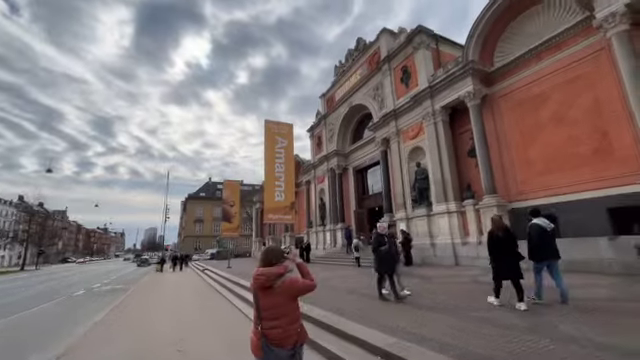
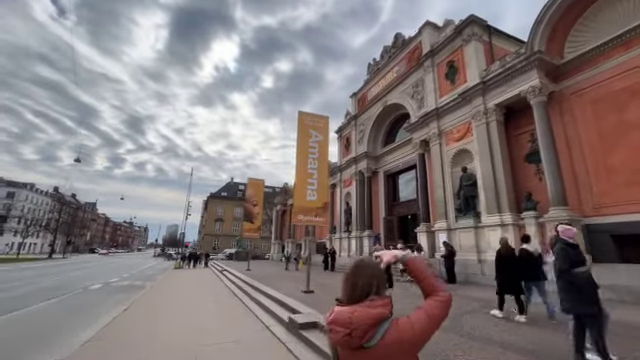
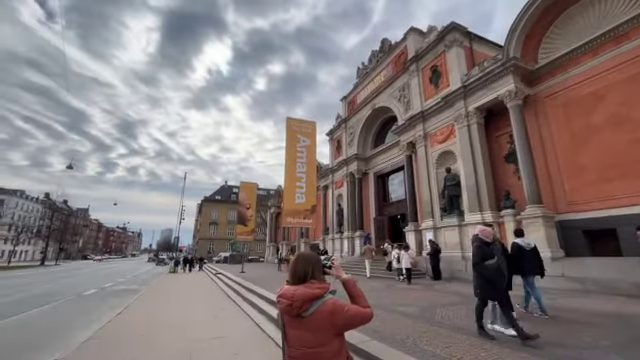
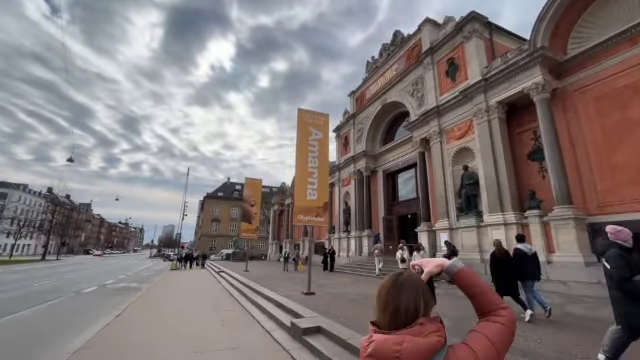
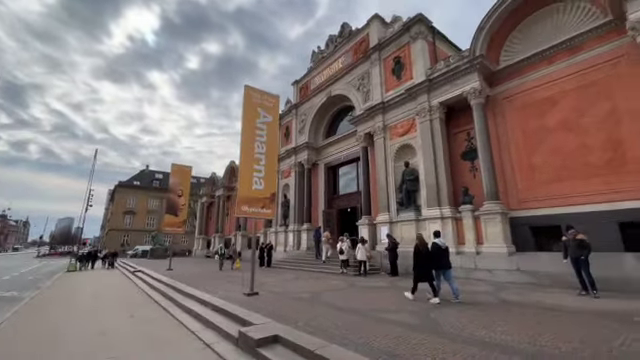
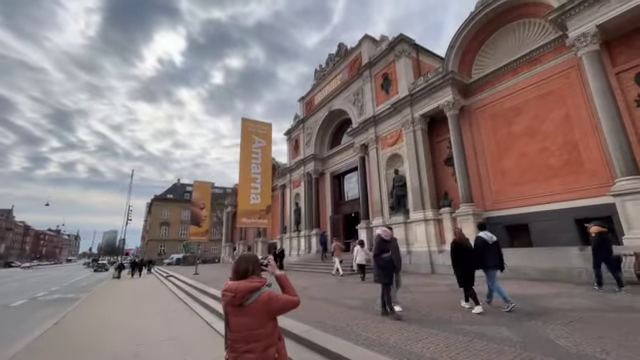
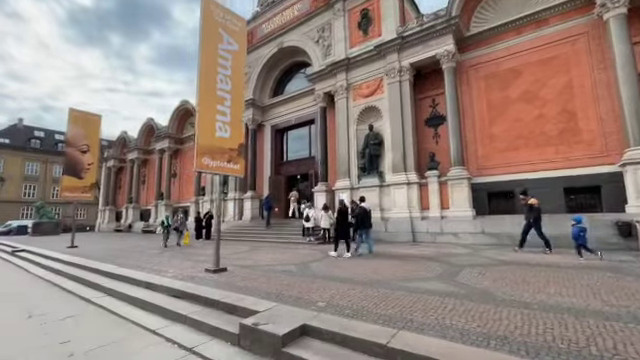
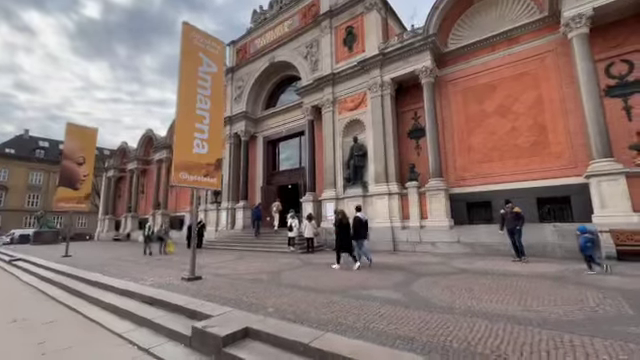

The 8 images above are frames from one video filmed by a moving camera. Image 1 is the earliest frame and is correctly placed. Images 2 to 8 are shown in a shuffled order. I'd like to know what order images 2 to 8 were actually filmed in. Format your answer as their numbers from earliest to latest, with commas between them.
6, 3, 2, 4, 5, 8, 7
